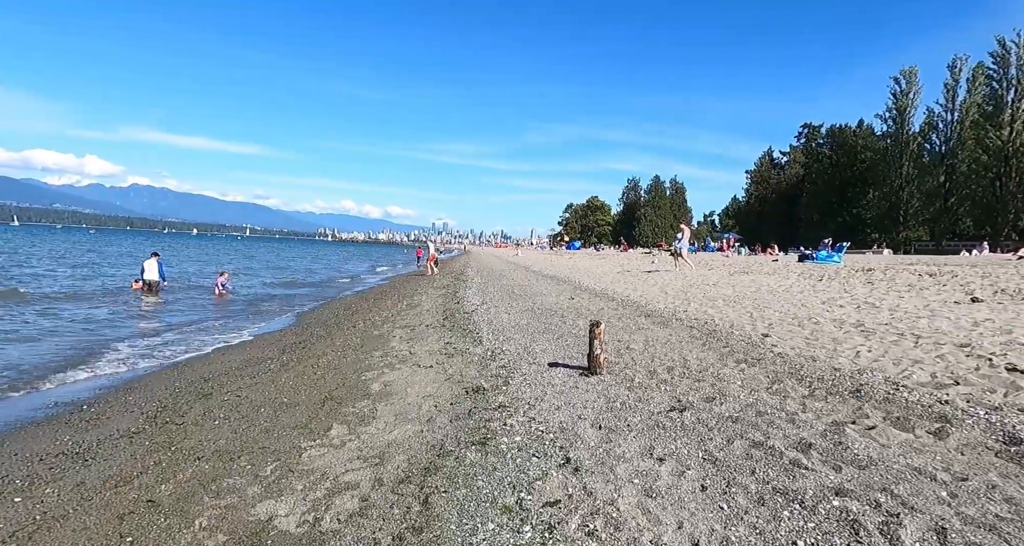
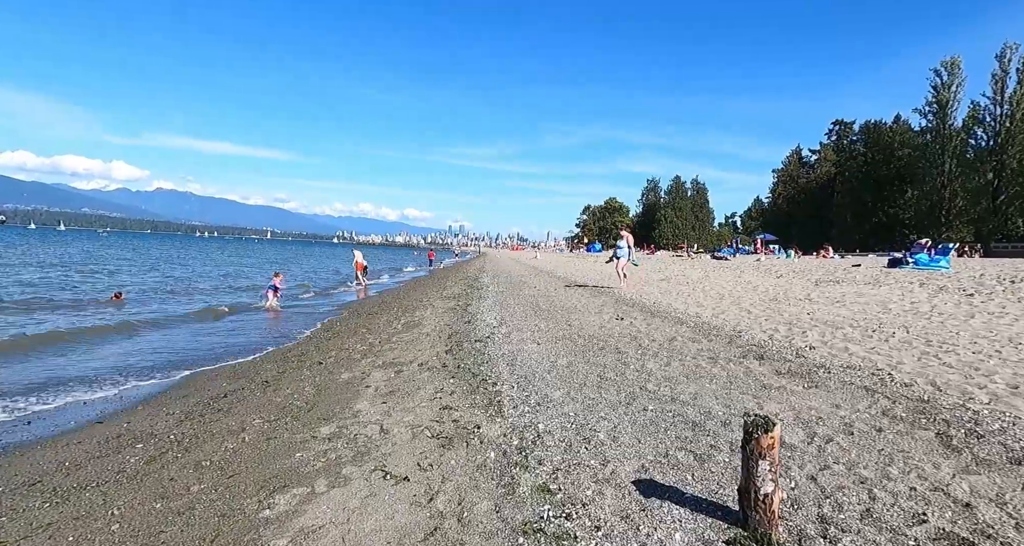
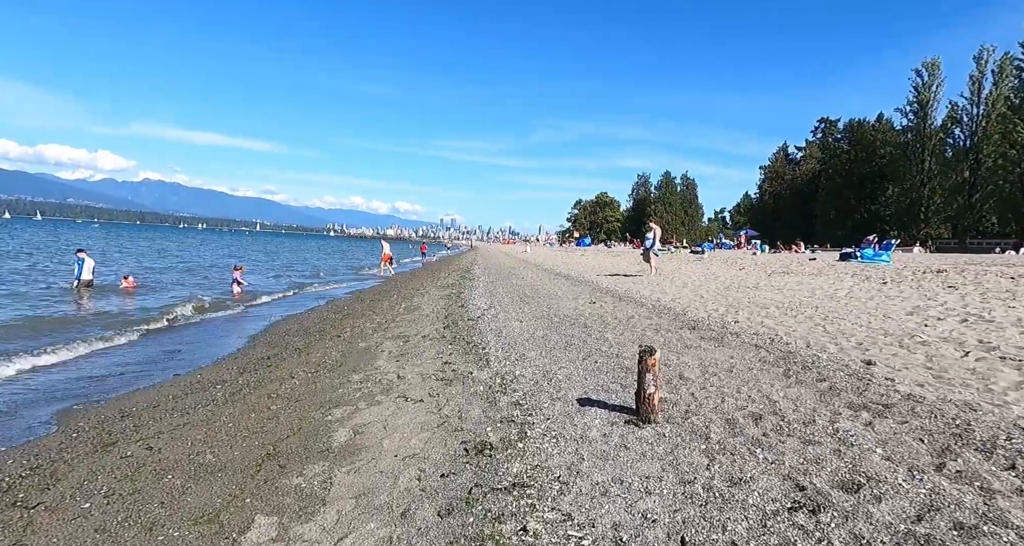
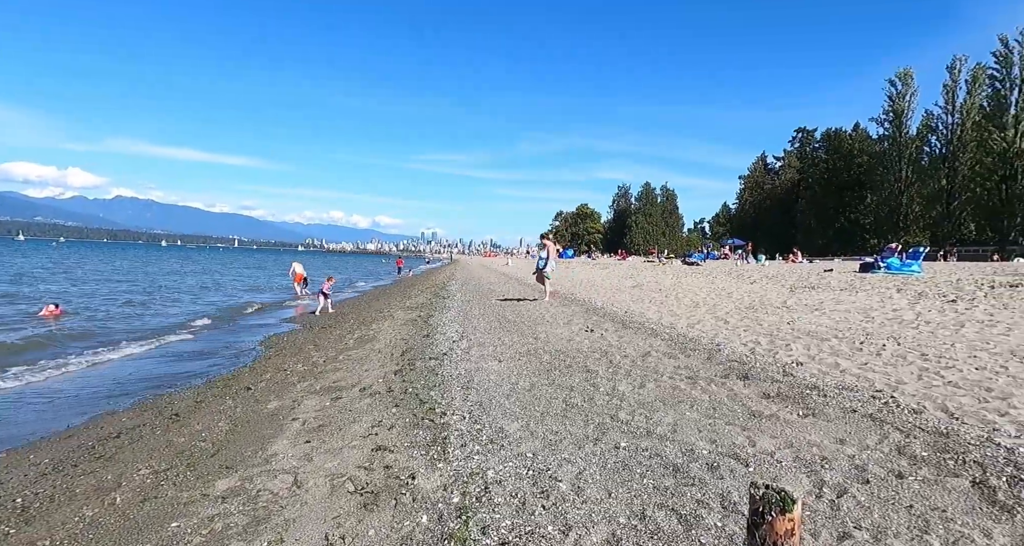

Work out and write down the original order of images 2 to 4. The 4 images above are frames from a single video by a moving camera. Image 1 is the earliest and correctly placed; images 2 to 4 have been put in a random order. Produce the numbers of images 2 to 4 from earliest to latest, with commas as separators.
3, 2, 4
